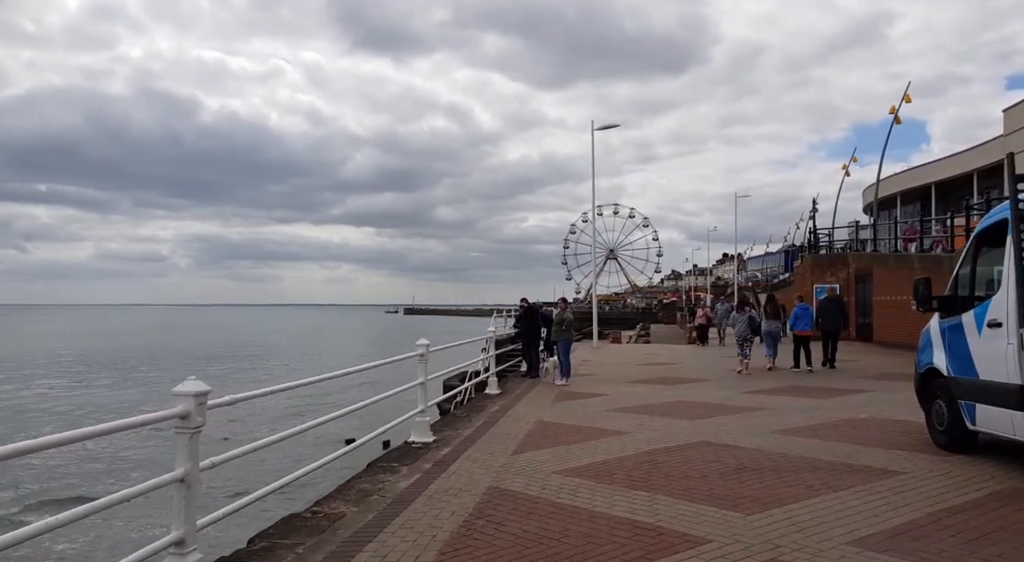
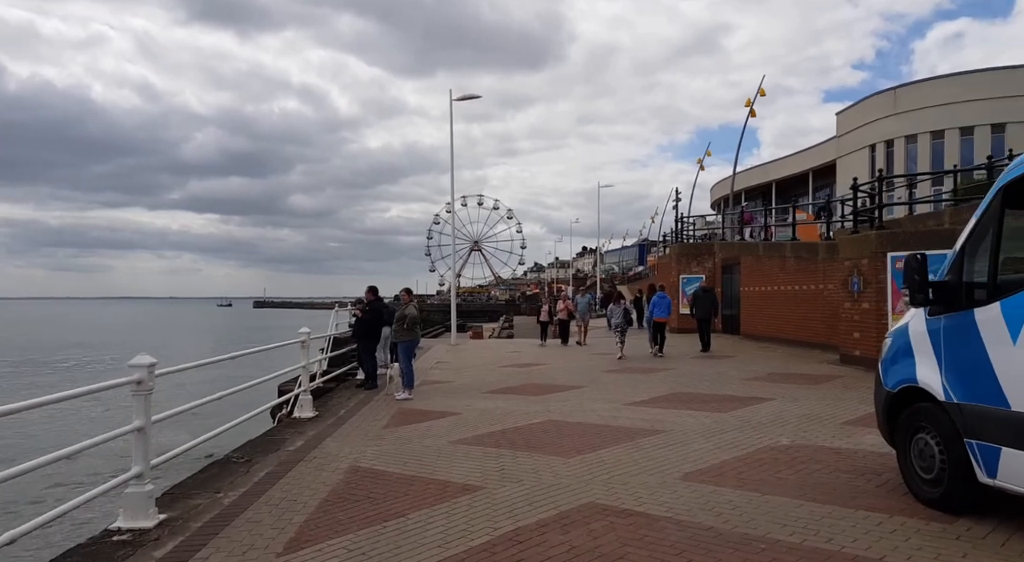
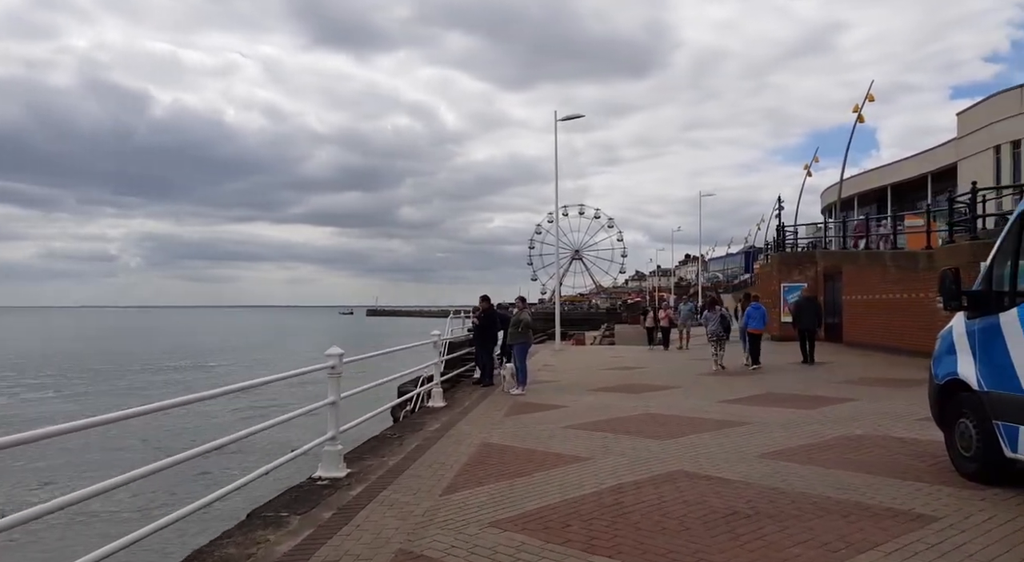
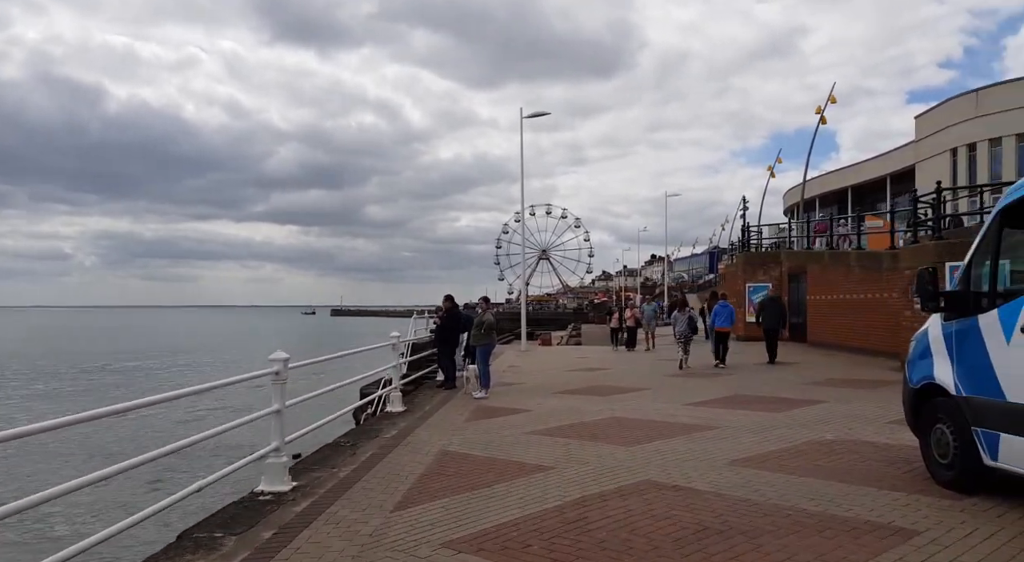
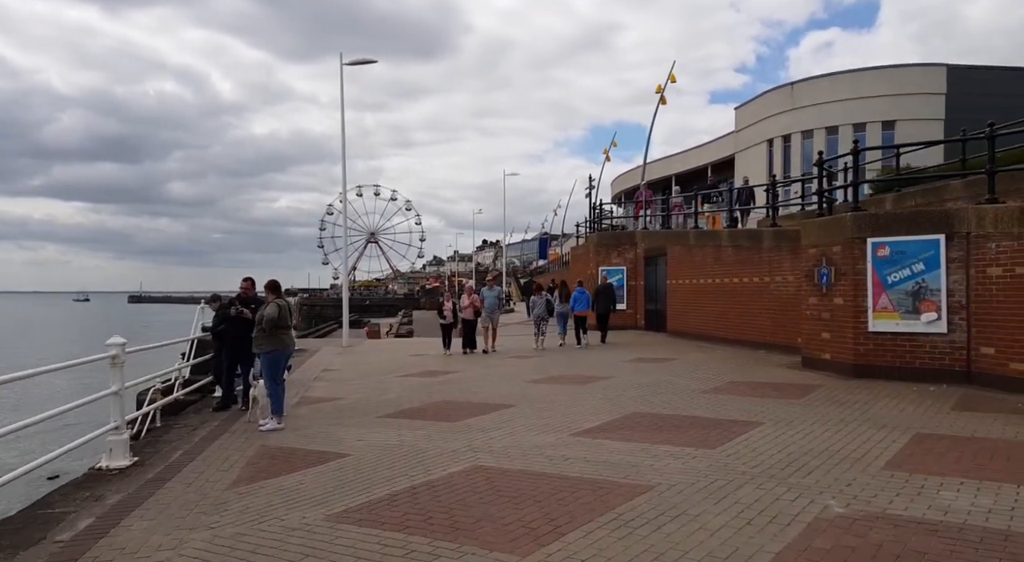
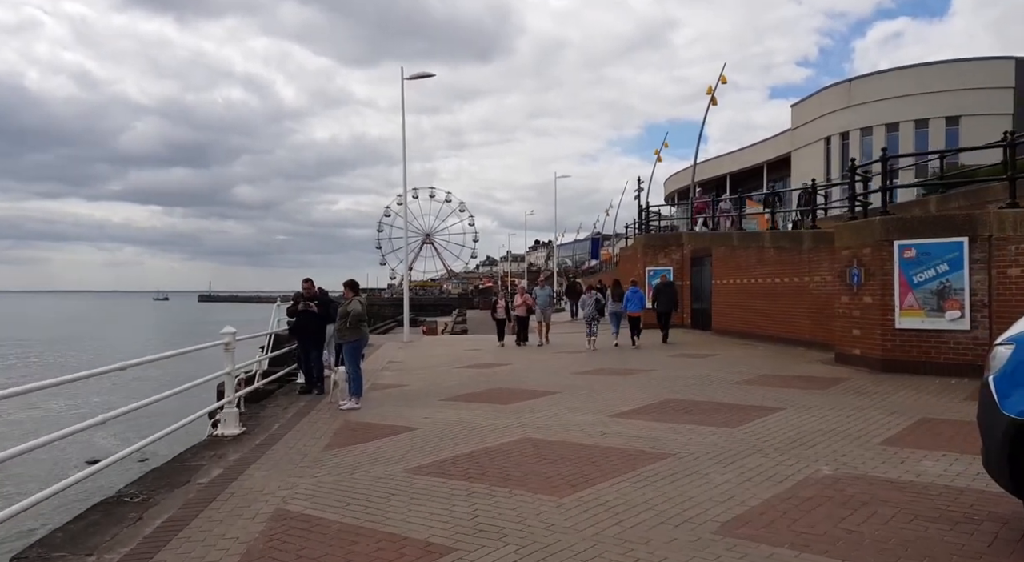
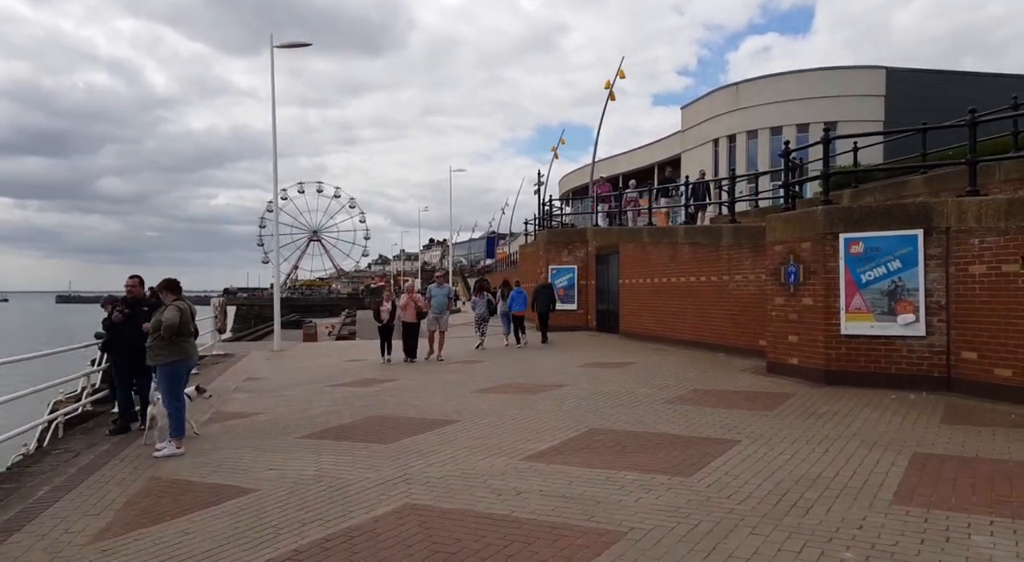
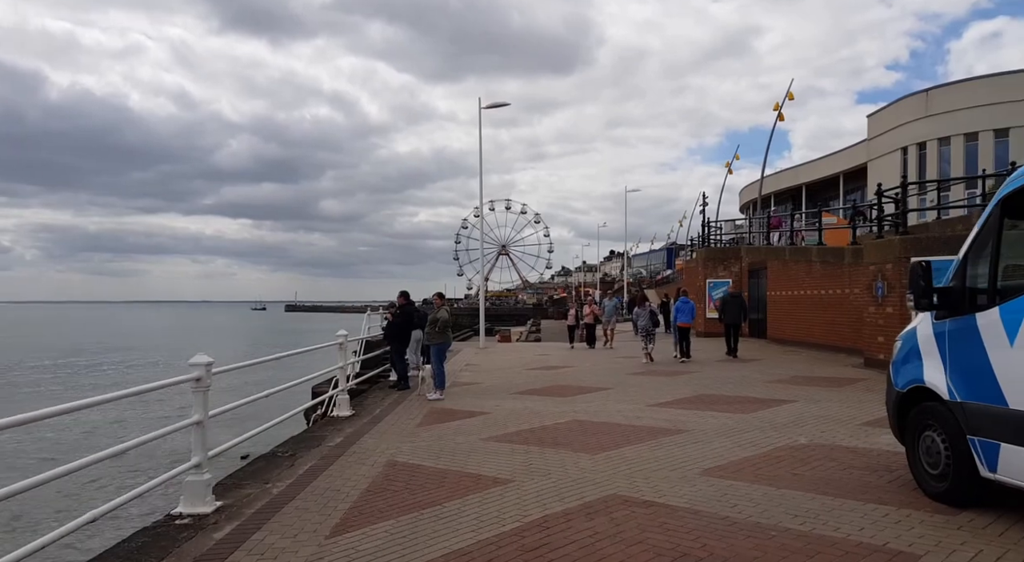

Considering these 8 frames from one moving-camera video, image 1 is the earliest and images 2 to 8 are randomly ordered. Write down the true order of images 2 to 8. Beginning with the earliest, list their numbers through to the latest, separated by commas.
3, 4, 8, 2, 6, 5, 7
